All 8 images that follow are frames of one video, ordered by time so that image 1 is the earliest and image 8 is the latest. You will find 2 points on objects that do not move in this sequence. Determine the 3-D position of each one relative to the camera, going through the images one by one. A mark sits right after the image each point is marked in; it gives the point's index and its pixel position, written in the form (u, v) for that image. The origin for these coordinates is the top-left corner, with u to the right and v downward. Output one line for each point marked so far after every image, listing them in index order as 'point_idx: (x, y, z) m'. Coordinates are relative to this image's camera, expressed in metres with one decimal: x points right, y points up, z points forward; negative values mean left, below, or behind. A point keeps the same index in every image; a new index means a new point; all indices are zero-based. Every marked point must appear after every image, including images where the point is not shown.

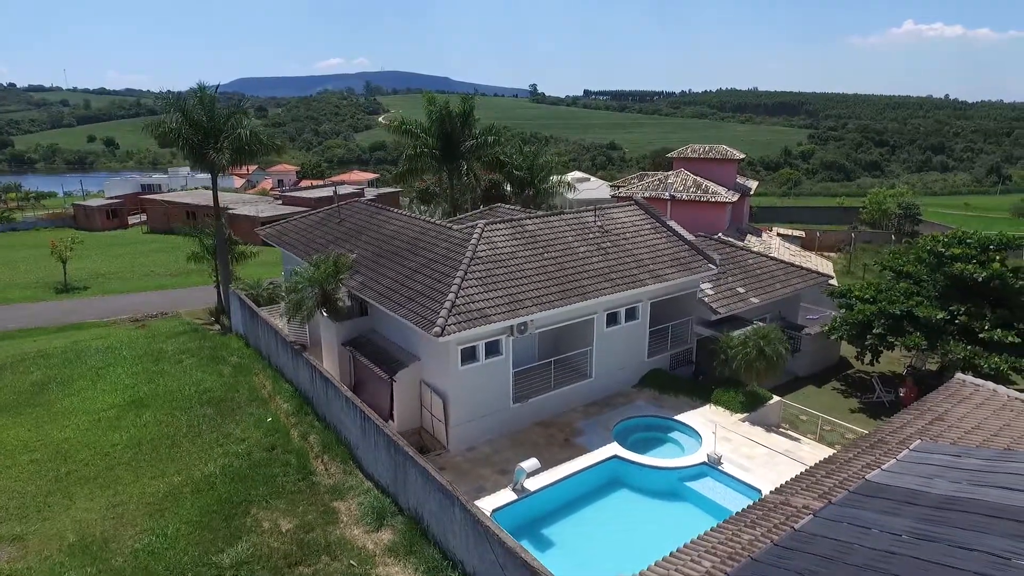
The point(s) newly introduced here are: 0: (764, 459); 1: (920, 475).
0: (+6.1, -4.1, +14.7) m
1: (+5.6, -2.5, +8.2) m
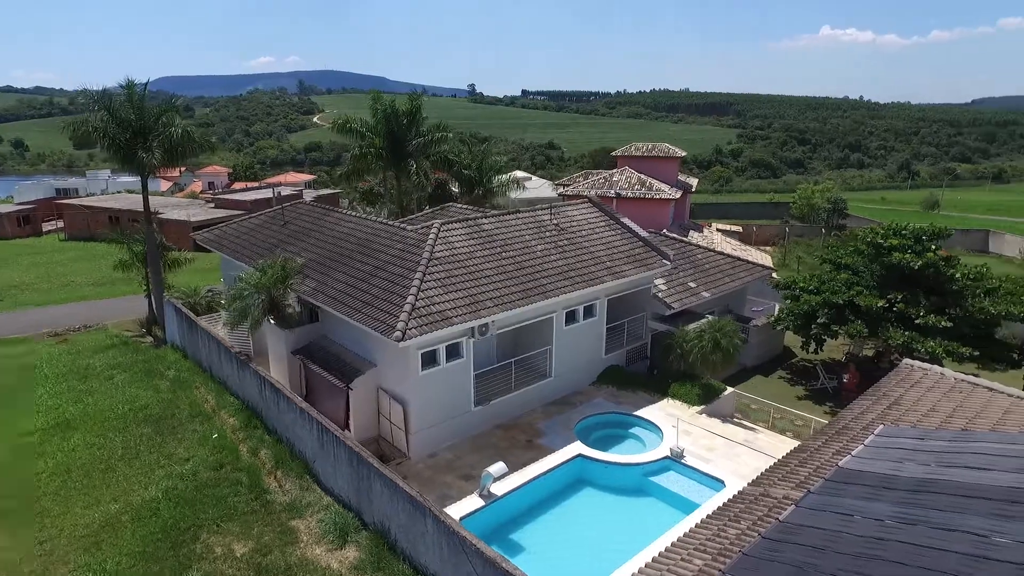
0: (+5.2, -4.0, +14.9) m
1: (+5.2, -2.4, +8.4) m
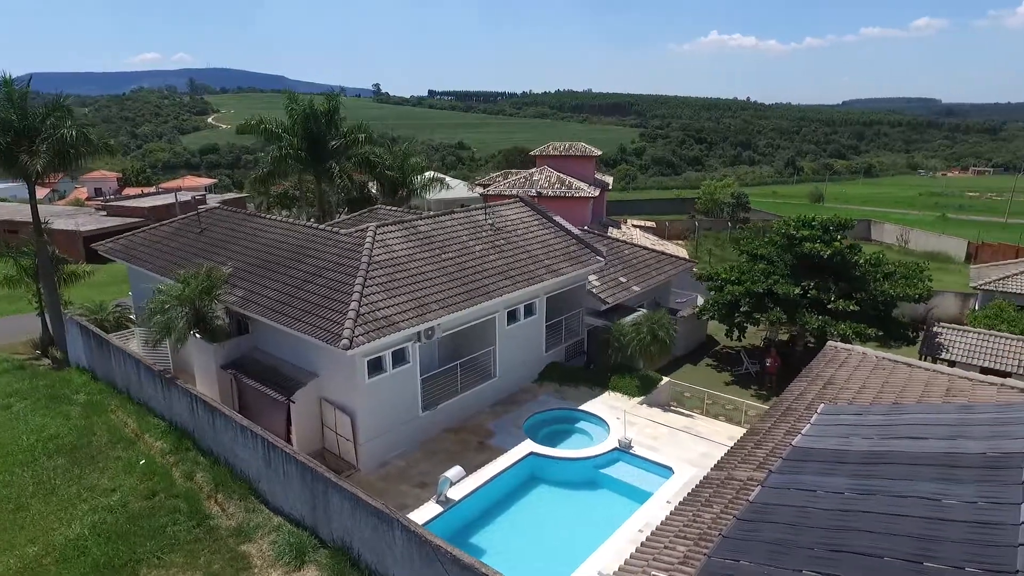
0: (+4.0, -3.8, +15.5) m
1: (+4.8, -2.2, +9.1) m
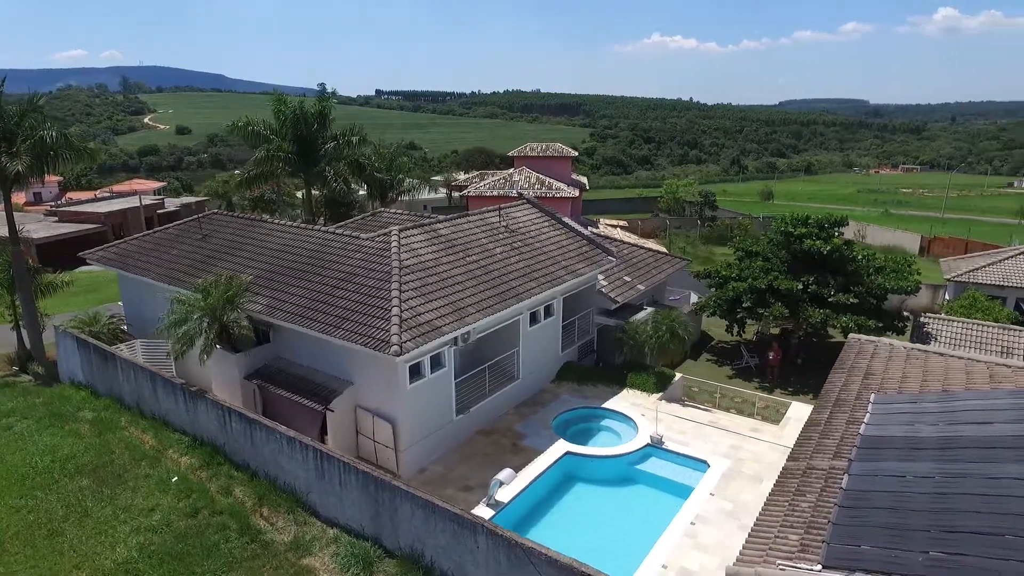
0: (+4.8, -3.8, +15.9) m
1: (+6.1, -2.1, +9.6) m
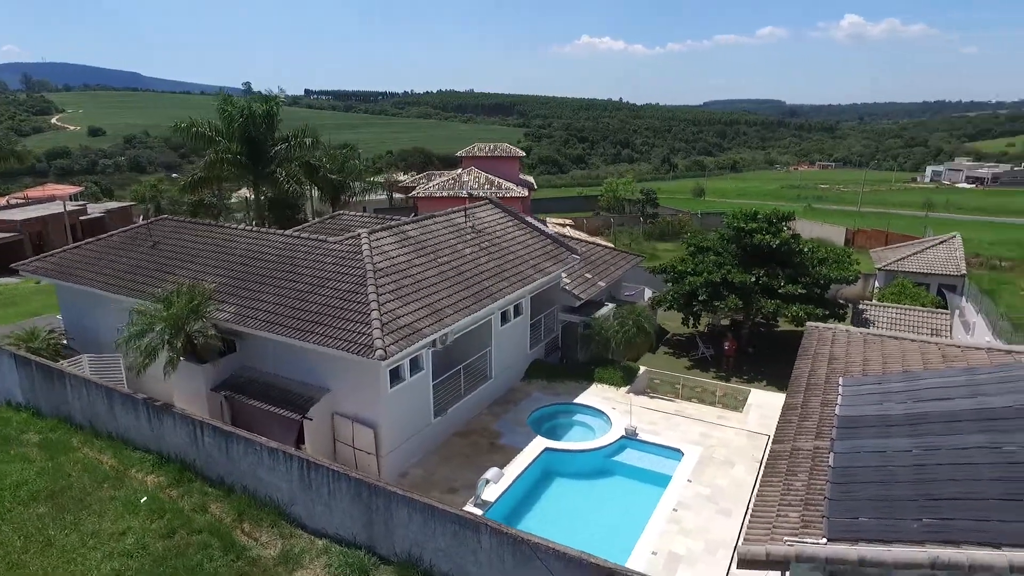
0: (+4.1, -3.6, +16.5) m
1: (+6.0, -1.9, +10.3) m
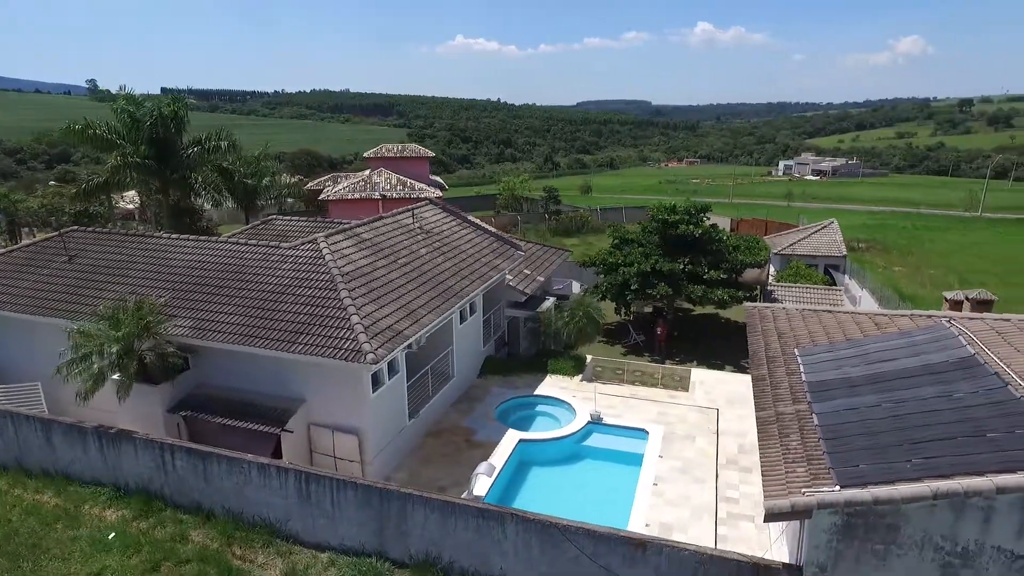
0: (+3.2, -3.4, +17.4) m
1: (+6.1, -1.5, +11.7) m
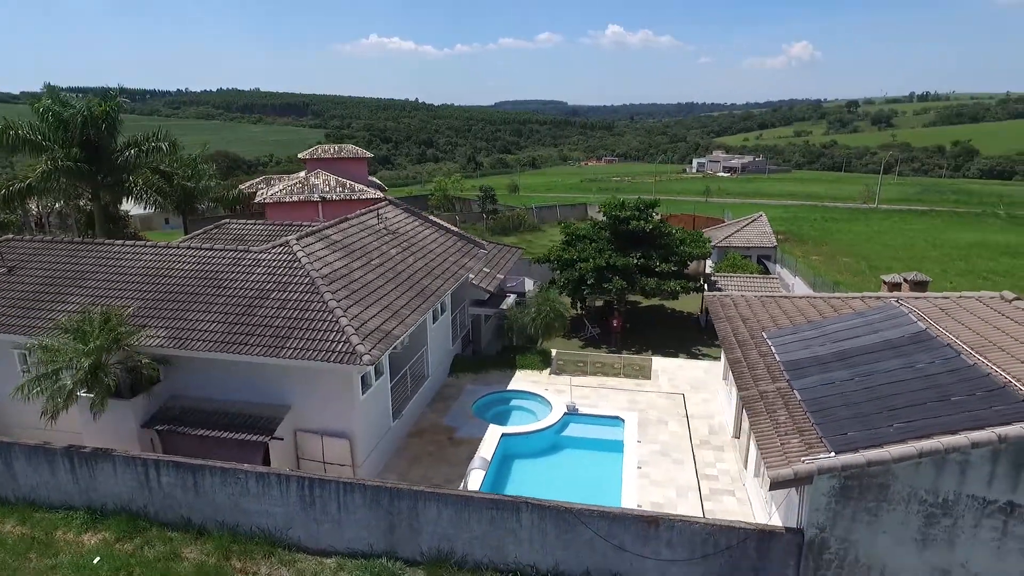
0: (+2.4, -3.2, +18.0) m
1: (+5.9, -1.2, +12.7) m
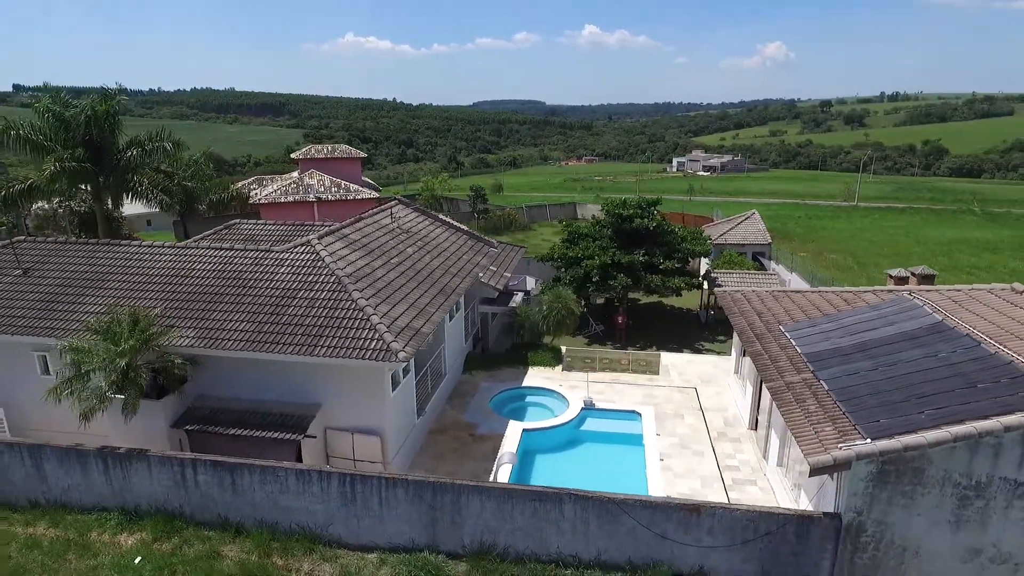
0: (+2.9, -3.1, +18.3) m
1: (+6.6, -1.1, +13.1) m
